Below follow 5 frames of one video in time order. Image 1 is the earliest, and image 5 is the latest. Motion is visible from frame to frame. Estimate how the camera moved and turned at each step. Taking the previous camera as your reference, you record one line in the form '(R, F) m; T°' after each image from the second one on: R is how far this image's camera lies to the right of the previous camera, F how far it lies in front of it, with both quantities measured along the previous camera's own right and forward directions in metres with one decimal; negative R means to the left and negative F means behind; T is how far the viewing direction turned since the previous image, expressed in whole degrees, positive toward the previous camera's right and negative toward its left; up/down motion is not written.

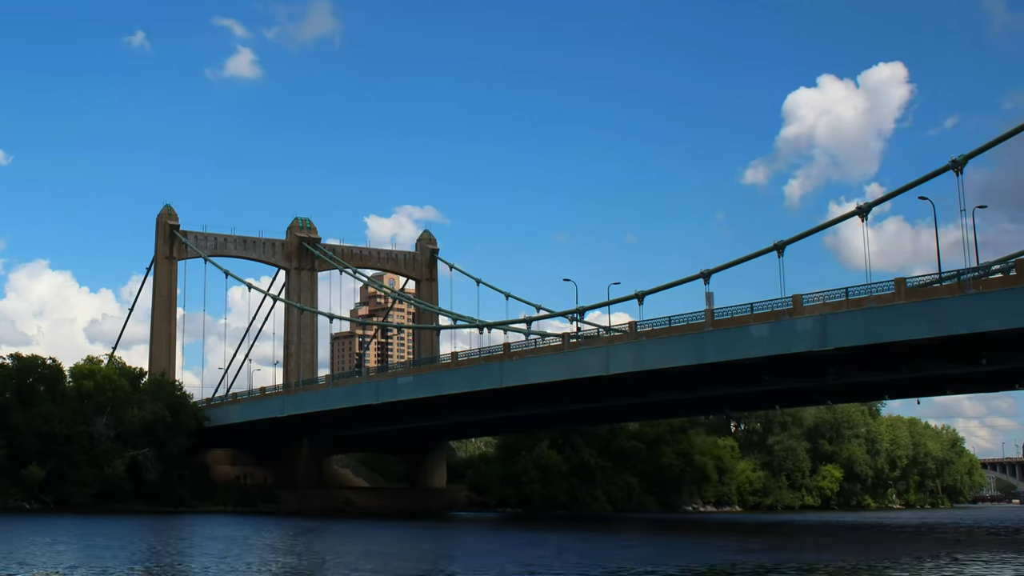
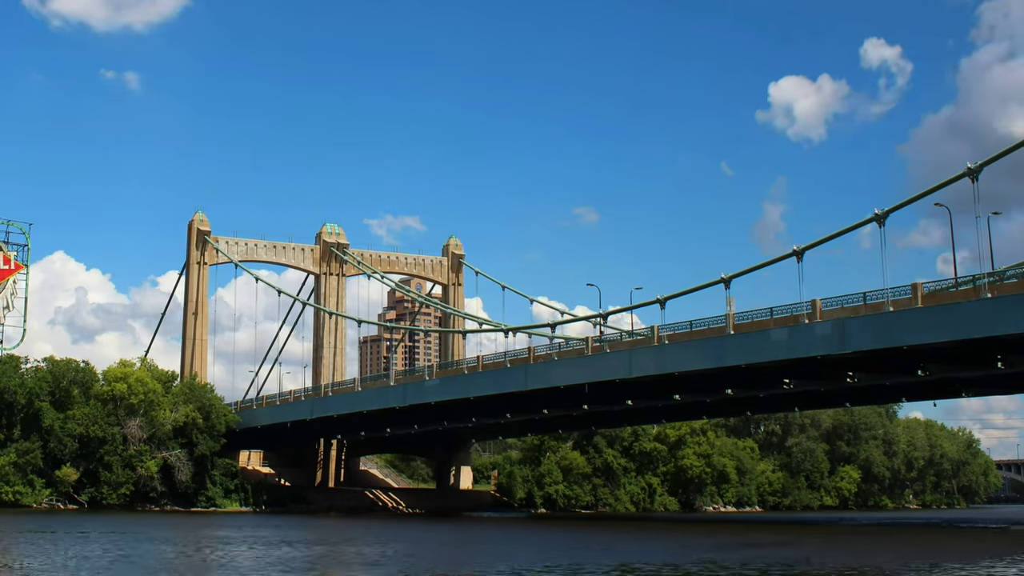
(0.0, -1.4) m; -1°
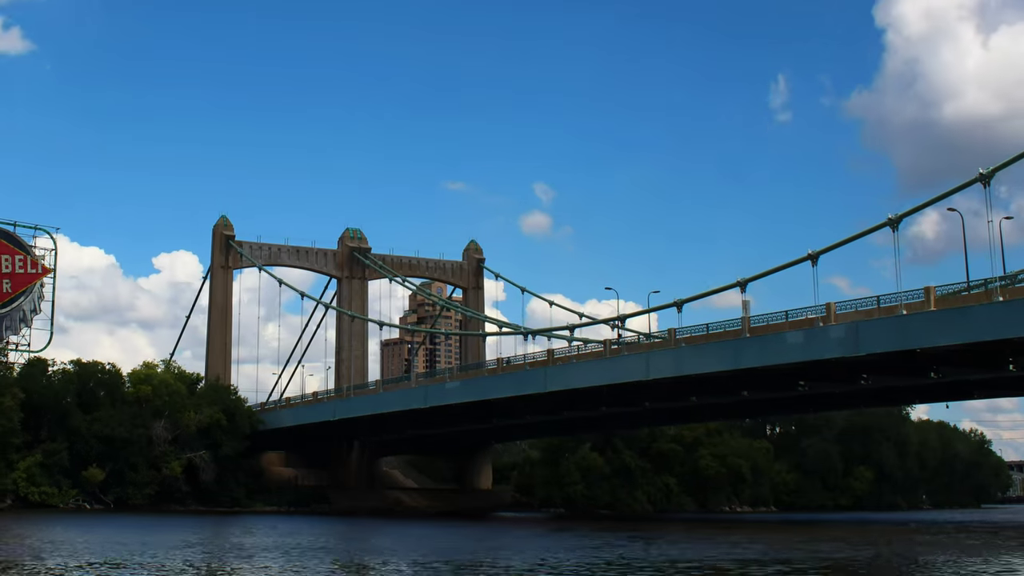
(0.0, -1.1) m; -1°
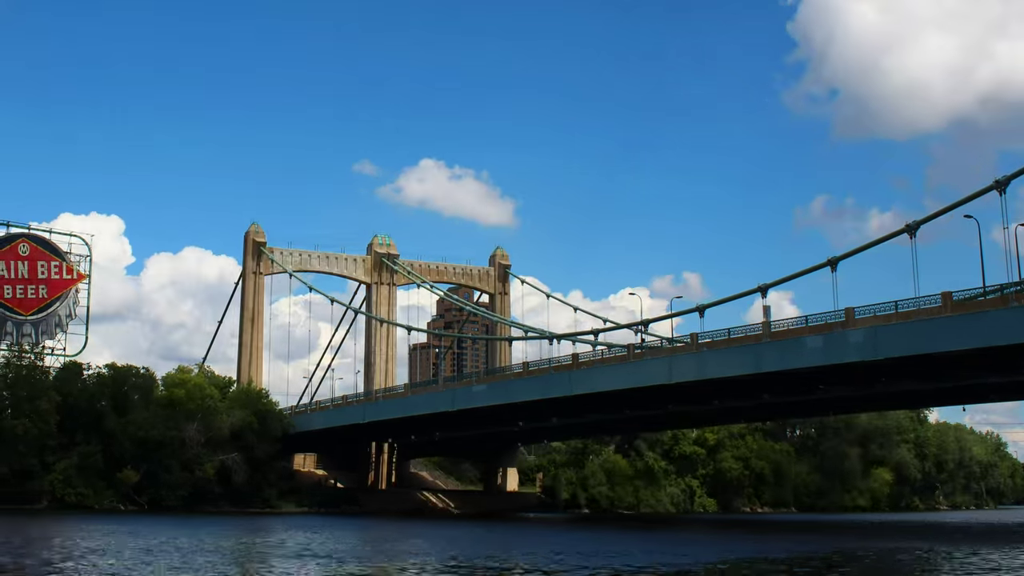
(+0.1, -1.4) m; -1°
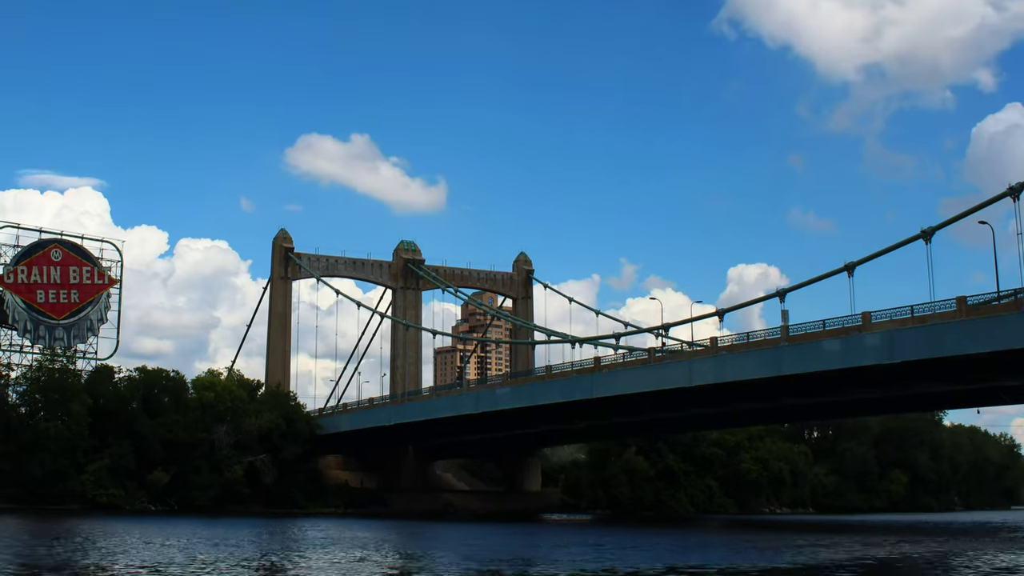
(+0.1, -1.3) m; -1°
